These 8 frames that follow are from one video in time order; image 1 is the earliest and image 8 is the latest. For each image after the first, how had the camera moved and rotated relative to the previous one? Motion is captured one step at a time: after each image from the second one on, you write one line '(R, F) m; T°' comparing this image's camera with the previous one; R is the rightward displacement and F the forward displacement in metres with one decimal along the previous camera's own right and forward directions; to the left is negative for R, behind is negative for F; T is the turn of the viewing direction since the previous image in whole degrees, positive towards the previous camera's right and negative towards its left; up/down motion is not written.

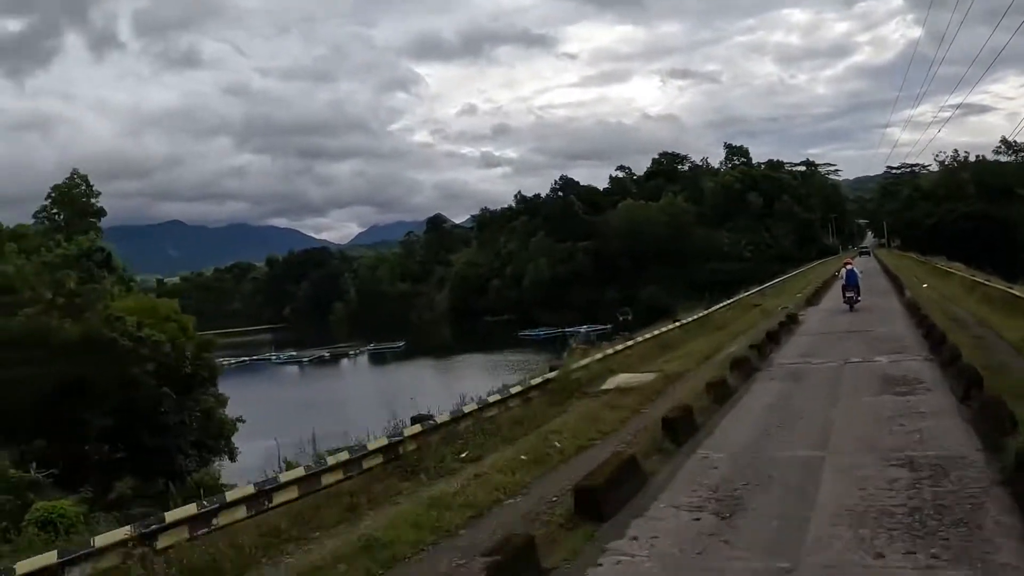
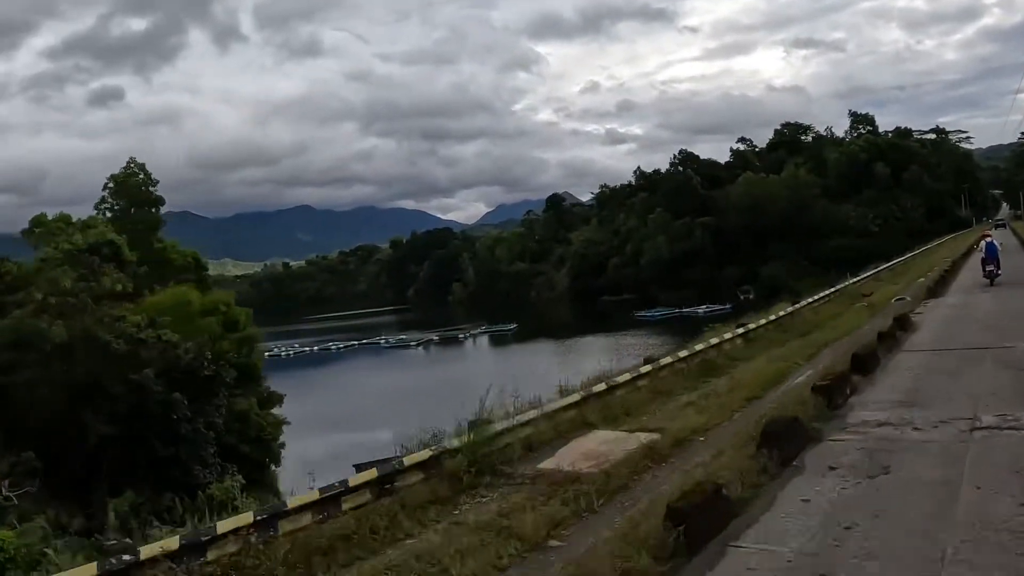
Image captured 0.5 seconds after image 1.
(+0.8, +1.7) m; -8°
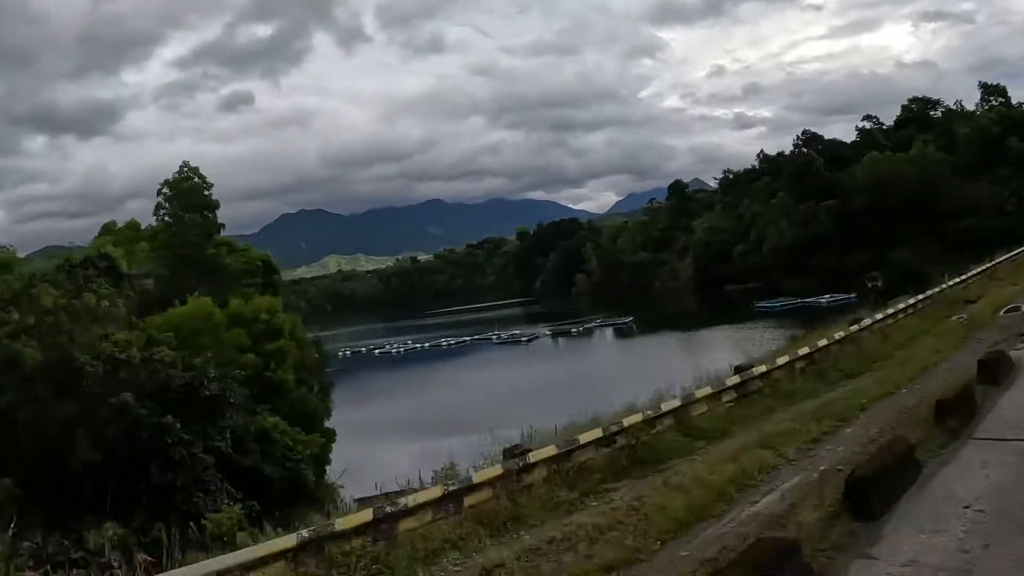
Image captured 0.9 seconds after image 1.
(+1.0, +1.6) m; -8°
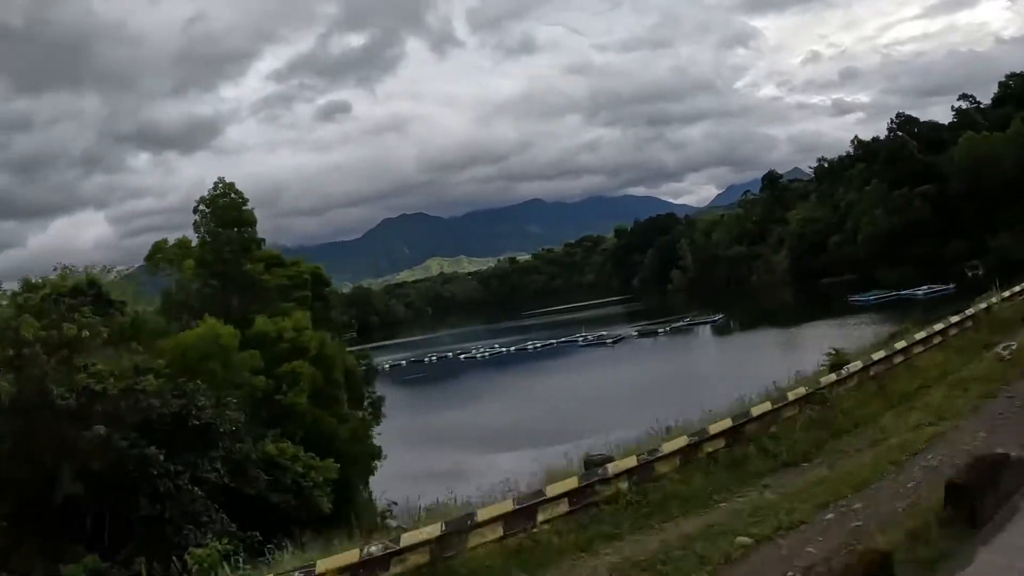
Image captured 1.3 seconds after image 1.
(+1.0, +1.0) m; -6°
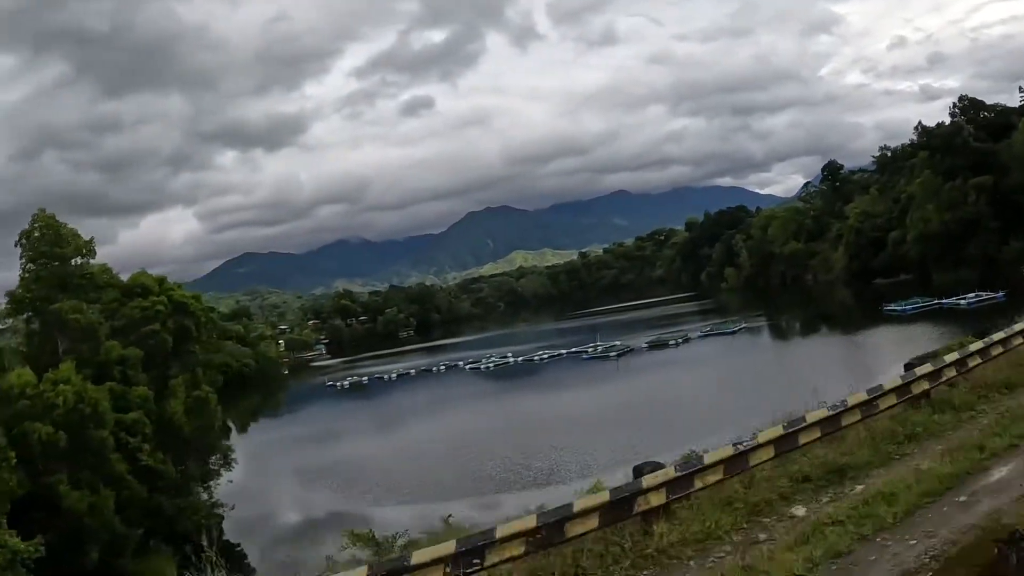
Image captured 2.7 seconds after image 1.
(+4.1, +3.5) m; -5°
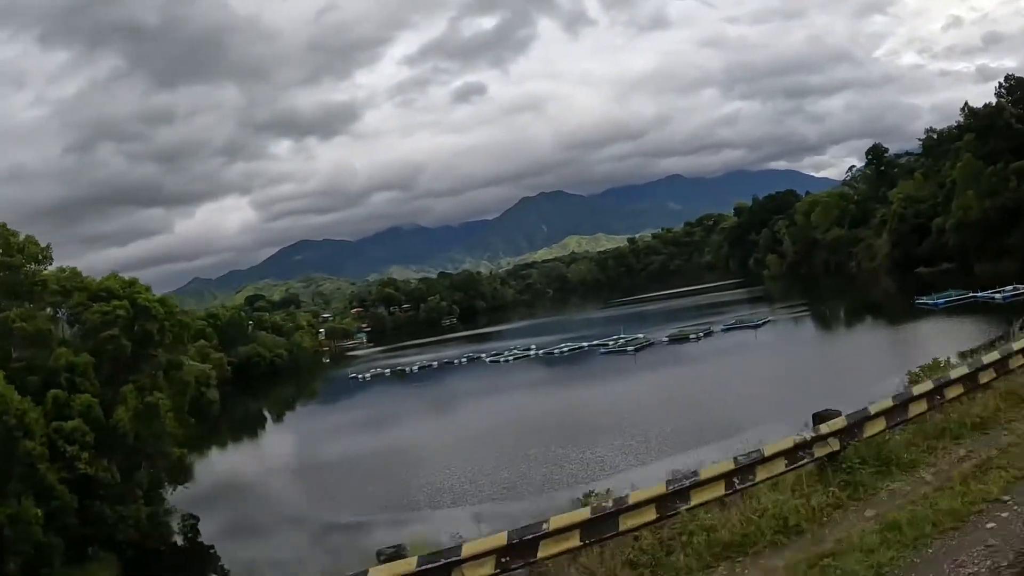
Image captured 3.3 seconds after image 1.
(+1.9, +0.8) m; -4°
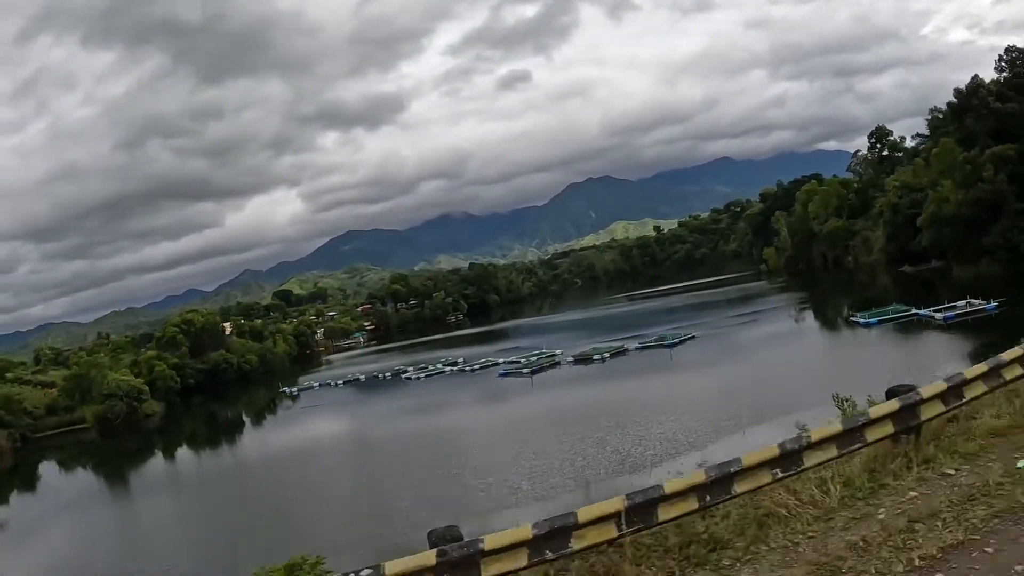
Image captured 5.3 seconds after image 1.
(+6.6, +5.0) m; -3°
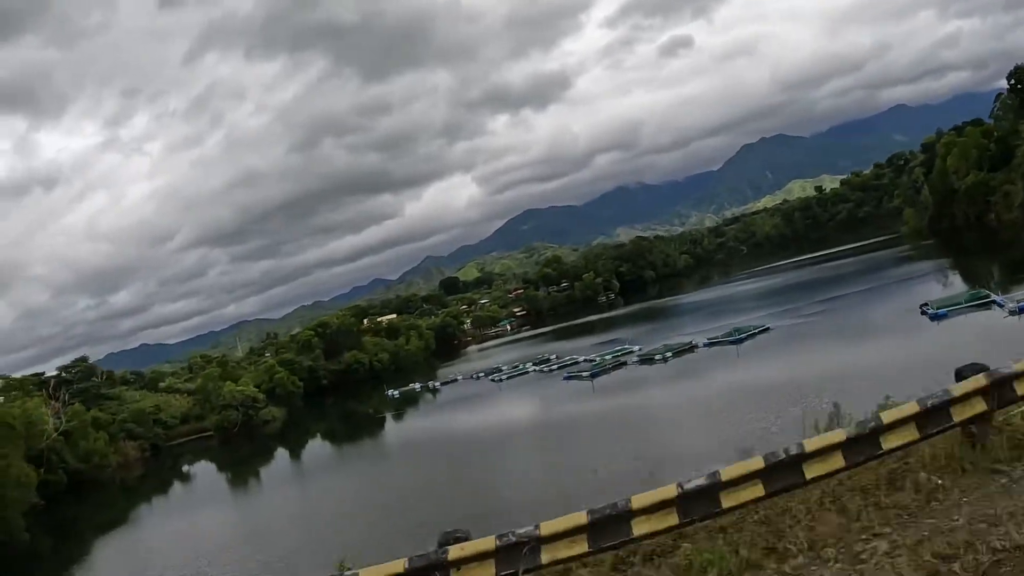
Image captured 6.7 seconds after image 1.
(+4.1, +1.0) m; -11°
